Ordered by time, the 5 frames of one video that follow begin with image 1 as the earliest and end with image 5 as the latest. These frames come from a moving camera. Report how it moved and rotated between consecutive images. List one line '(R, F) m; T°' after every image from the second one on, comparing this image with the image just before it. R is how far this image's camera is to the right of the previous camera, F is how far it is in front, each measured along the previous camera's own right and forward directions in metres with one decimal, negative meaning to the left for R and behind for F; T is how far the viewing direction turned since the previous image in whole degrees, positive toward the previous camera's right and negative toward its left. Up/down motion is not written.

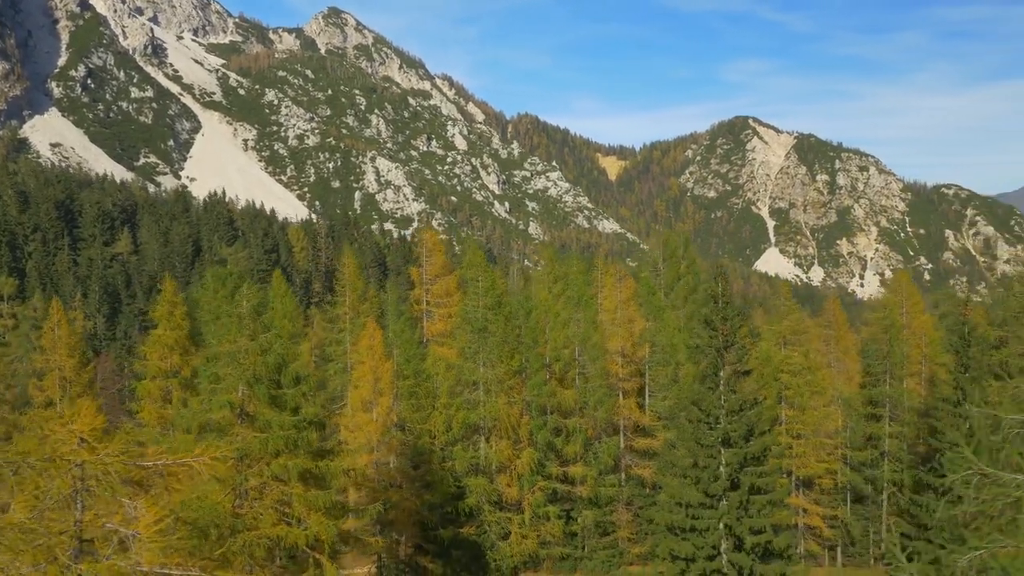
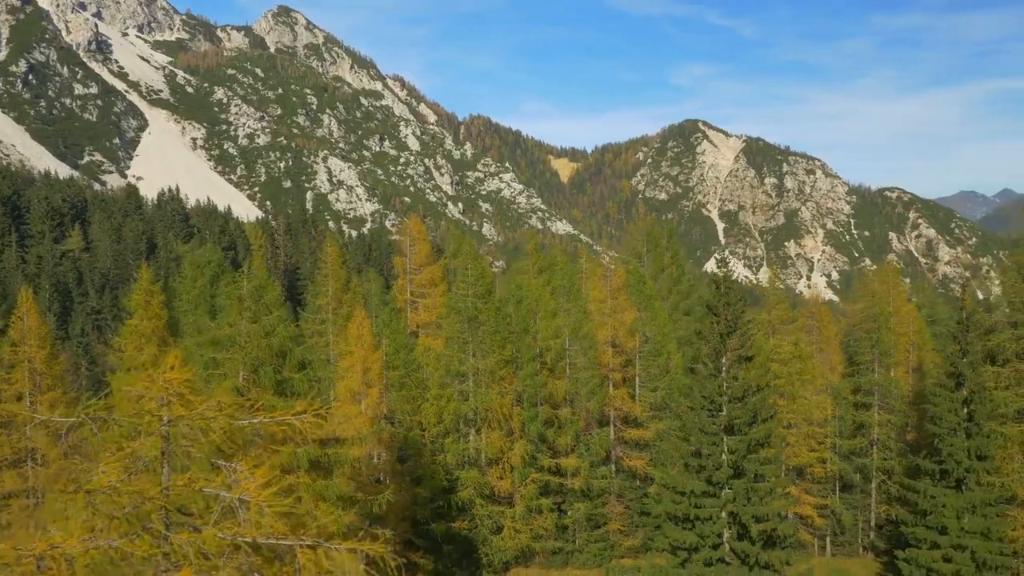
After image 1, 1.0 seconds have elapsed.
(-1.1, +0.6) m; +3°
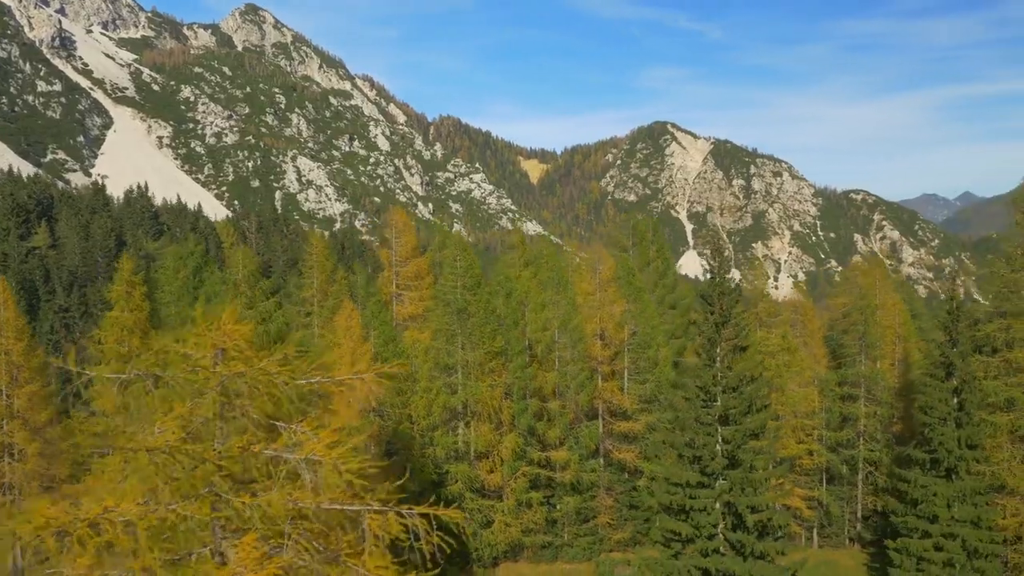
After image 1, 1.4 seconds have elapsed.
(-0.6, +0.3) m; +2°
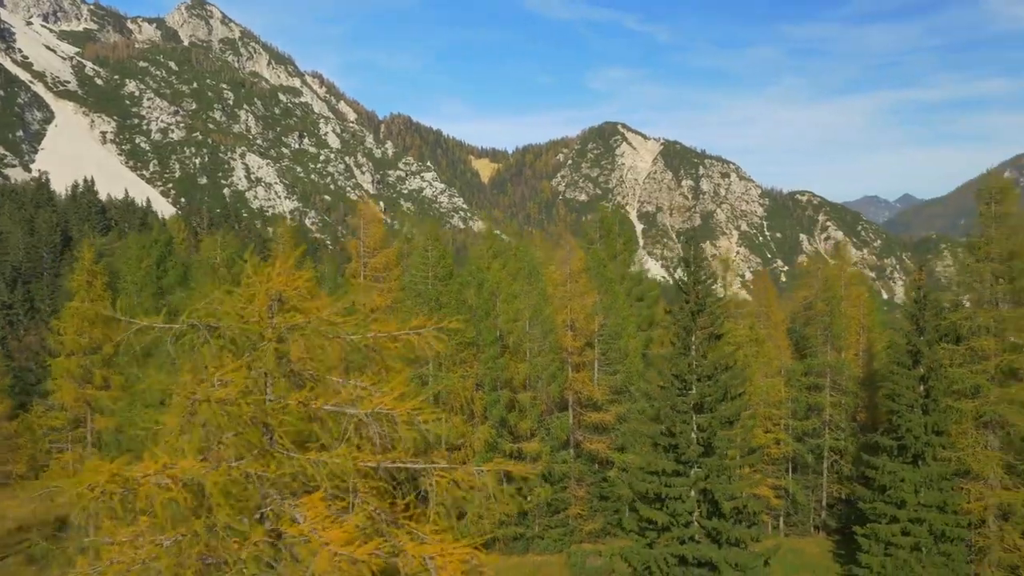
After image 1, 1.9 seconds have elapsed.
(-0.6, +0.2) m; +3°
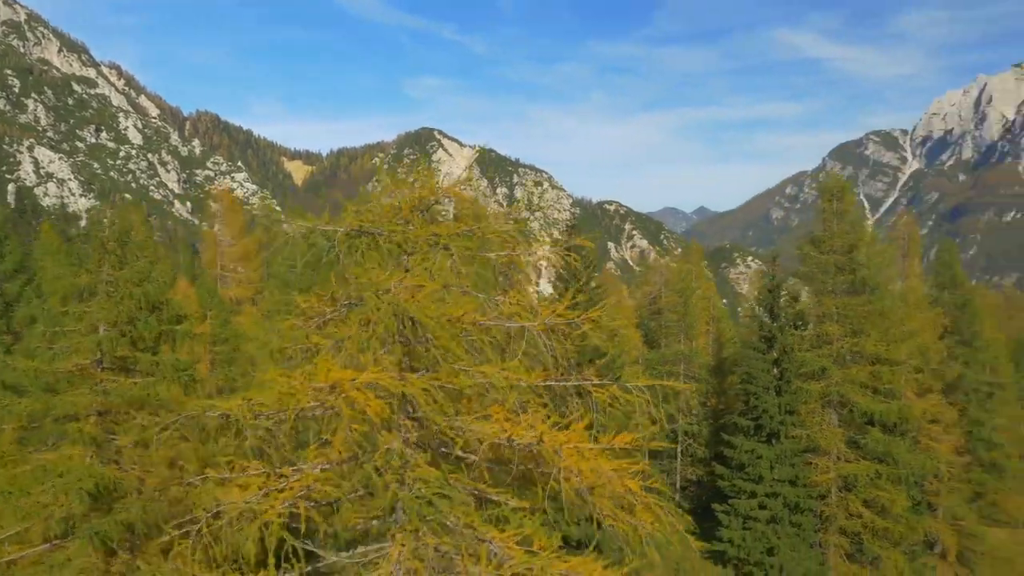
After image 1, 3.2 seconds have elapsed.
(-1.6, +0.2) m; +12°
